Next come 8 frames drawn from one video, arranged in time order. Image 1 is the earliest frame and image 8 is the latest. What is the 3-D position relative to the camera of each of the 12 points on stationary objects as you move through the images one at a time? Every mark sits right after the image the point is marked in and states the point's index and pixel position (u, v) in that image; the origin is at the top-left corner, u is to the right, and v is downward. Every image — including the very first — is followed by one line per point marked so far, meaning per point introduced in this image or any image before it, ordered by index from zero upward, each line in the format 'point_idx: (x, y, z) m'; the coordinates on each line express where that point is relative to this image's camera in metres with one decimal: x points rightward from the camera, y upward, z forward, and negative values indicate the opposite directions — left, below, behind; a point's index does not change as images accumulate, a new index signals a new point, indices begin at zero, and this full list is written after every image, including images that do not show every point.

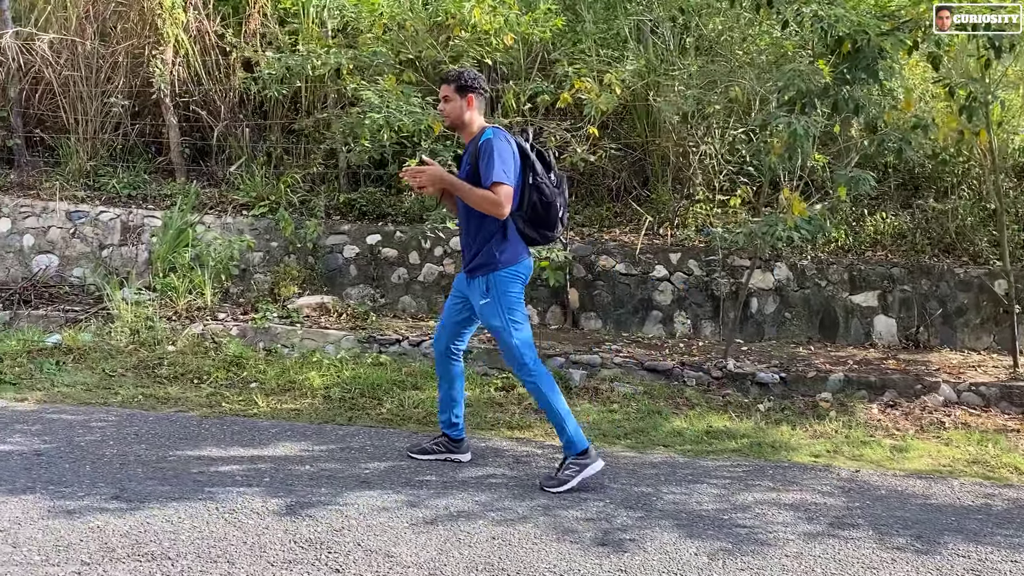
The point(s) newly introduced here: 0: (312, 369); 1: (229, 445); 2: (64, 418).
0: (-0.8, -0.4, +4.0) m
1: (-0.9, -0.5, +3.0) m
2: (-1.5, -0.4, +3.2) m
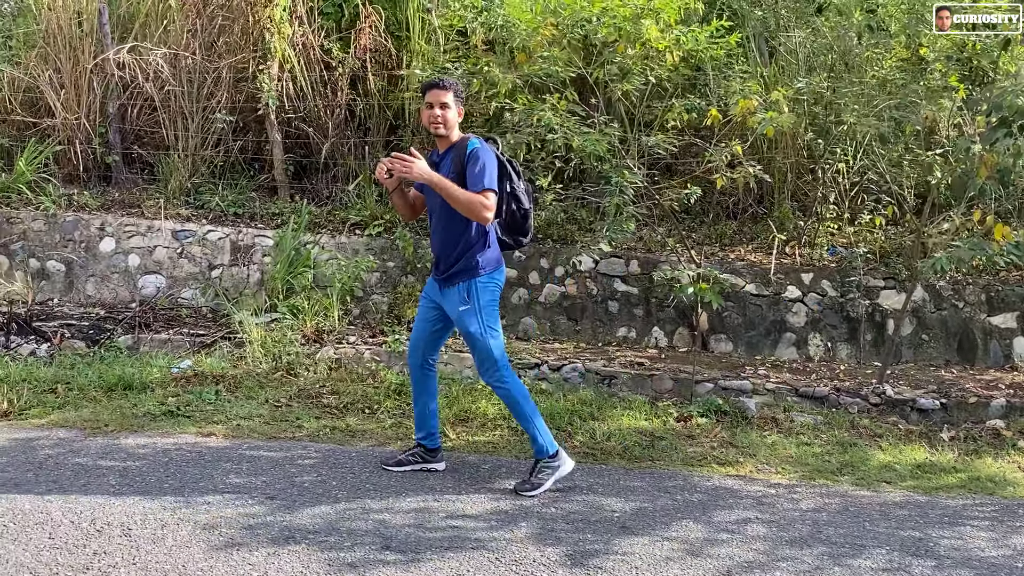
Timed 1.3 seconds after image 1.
0: (-0.1, -0.5, +3.9) m
1: (-0.2, -0.6, +2.8) m
2: (-0.8, -0.5, +3.0) m
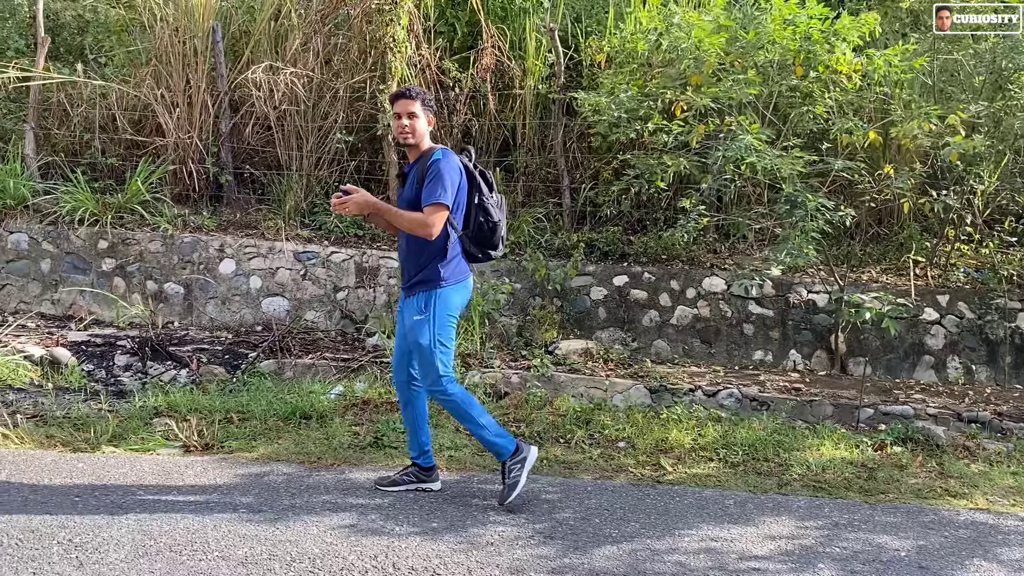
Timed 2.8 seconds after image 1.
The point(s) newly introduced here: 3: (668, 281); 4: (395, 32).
0: (+0.7, -0.6, +3.8) m
1: (+0.6, -0.7, +2.8) m
2: (0.0, -0.6, +3.0) m
3: (+0.9, 0.0, +5.2) m
4: (-0.7, +1.5, +5.6) m
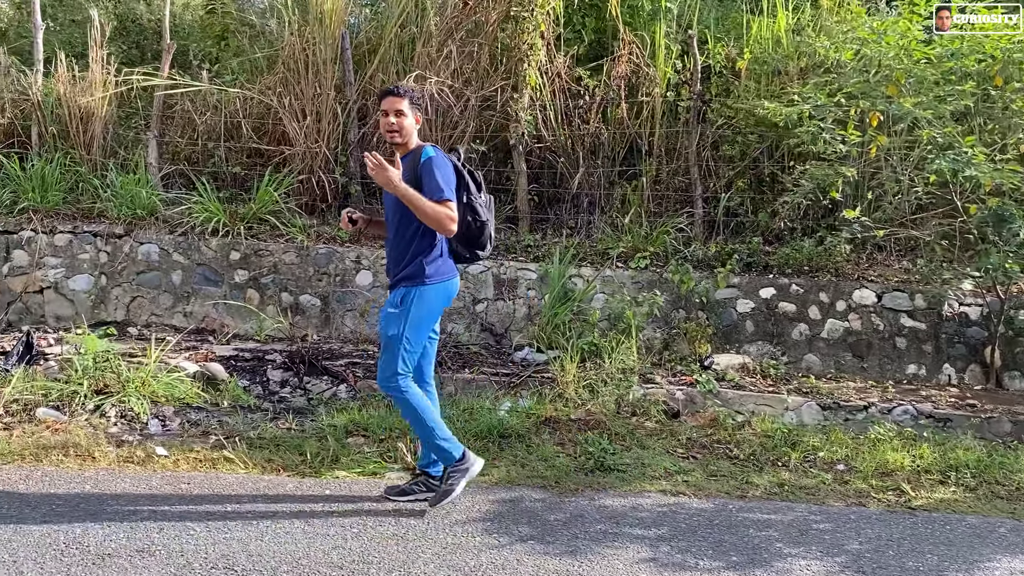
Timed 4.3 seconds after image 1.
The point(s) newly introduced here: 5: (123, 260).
0: (+1.5, -0.6, +3.7) m
1: (+1.4, -0.8, +2.7) m
2: (+0.8, -0.7, +2.9) m
3: (+1.7, 0.0, +5.1) m
4: (+0.1, +1.5, +5.5) m
5: (-2.2, +0.2, +5.3) m
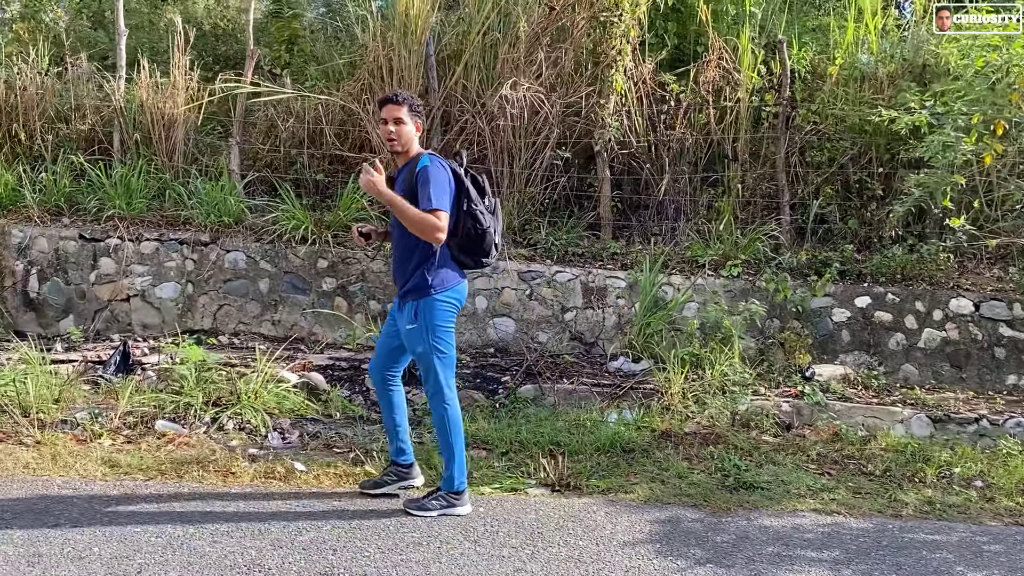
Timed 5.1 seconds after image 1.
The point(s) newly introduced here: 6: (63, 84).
0: (+2.0, -0.7, +3.6) m
1: (+1.9, -0.8, +2.6) m
2: (+1.3, -0.8, +2.8) m
3: (+2.2, -0.1, +5.1) m
4: (+0.6, +1.4, +5.4) m
5: (-1.7, +0.1, +5.3) m
6: (-2.8, +1.3, +5.8) m
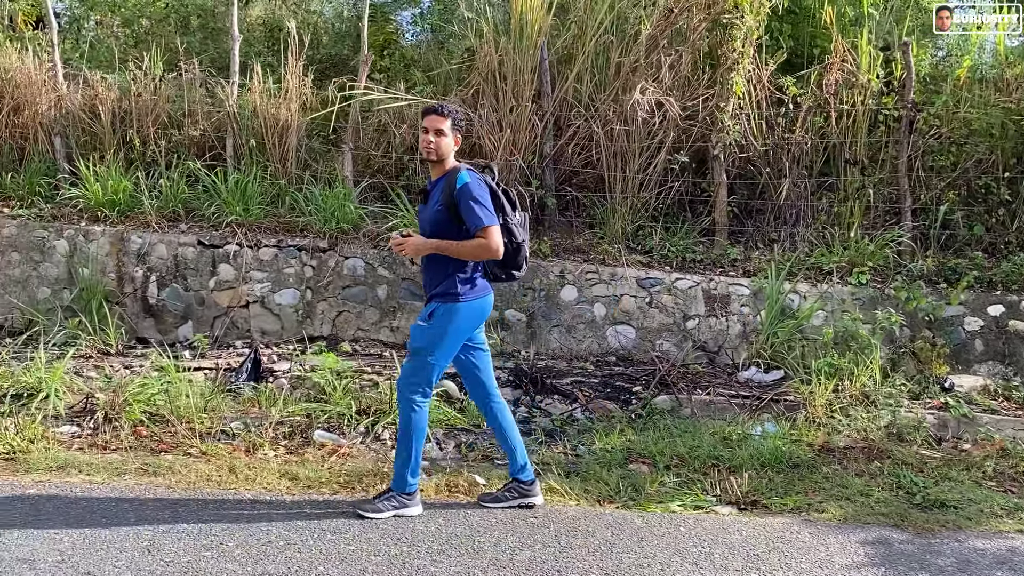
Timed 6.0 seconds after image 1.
0: (+2.6, -0.7, +3.5) m
1: (+2.5, -0.9, +2.5) m
2: (+1.9, -0.8, +2.7) m
3: (+2.9, -0.1, +4.9) m
4: (+1.3, +1.4, +5.3) m
5: (-1.0, +0.1, +5.3) m
6: (-2.1, +1.3, +5.8) m
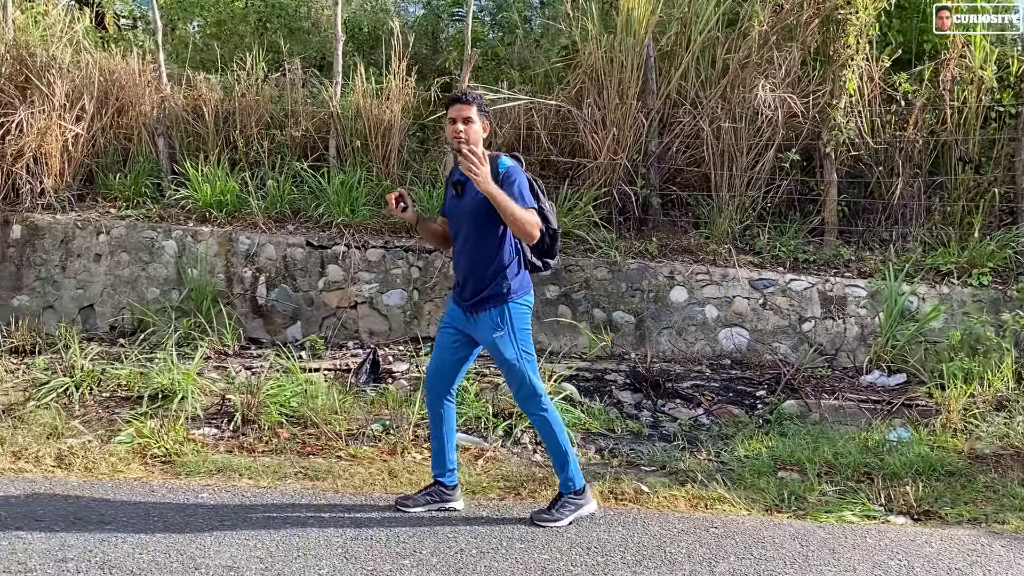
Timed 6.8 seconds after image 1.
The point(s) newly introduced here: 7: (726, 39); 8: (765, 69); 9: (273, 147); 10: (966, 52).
0: (+3.2, -0.7, +3.3) m
1: (+3.0, -0.9, +2.3) m
2: (+2.4, -0.8, +2.6) m
3: (+3.5, -0.1, +4.8) m
4: (+2.0, +1.4, +5.2) m
5: (-0.4, +0.1, +5.2) m
6: (-1.5, +1.3, +5.8) m
7: (+1.3, +1.5, +5.6) m
8: (+1.5, +1.3, +5.5) m
9: (-1.5, +0.9, +5.7) m
10: (+2.6, +1.4, +5.4) m
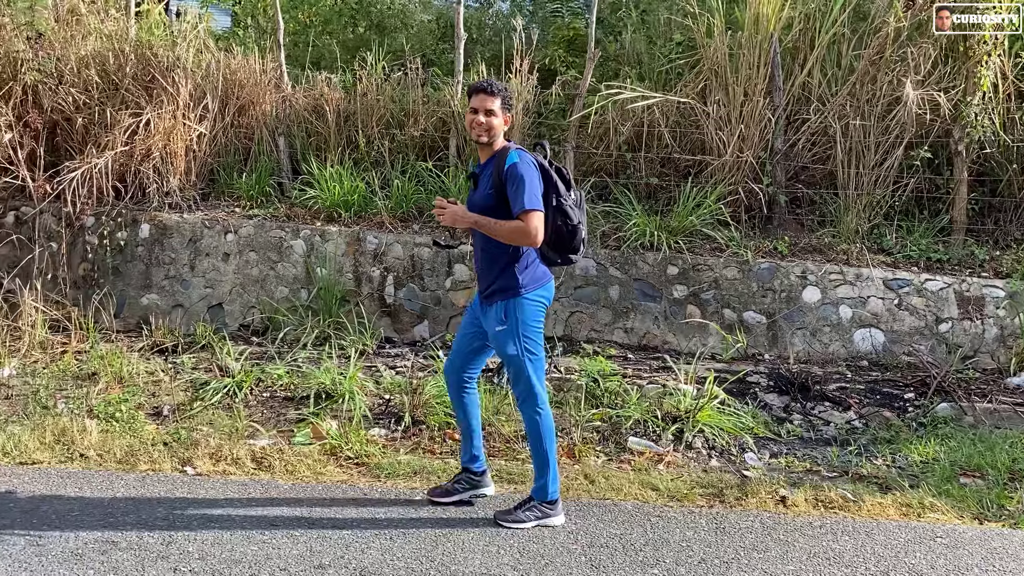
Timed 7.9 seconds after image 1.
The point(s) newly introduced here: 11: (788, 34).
0: (+3.8, -0.8, +3.2) m
1: (+3.7, -0.9, +2.2) m
2: (+3.1, -0.8, +2.5) m
3: (+4.2, -0.1, +4.6) m
4: (+2.7, +1.4, +5.1) m
5: (+0.3, +0.1, +5.2) m
6: (-0.7, +1.3, +5.9) m
7: (+2.0, +1.5, +5.5) m
8: (+2.2, +1.3, +5.4) m
9: (-0.7, +0.9, +5.7) m
10: (+3.3, +1.4, +5.3) m
11: (+1.7, +1.5, +5.6) m
